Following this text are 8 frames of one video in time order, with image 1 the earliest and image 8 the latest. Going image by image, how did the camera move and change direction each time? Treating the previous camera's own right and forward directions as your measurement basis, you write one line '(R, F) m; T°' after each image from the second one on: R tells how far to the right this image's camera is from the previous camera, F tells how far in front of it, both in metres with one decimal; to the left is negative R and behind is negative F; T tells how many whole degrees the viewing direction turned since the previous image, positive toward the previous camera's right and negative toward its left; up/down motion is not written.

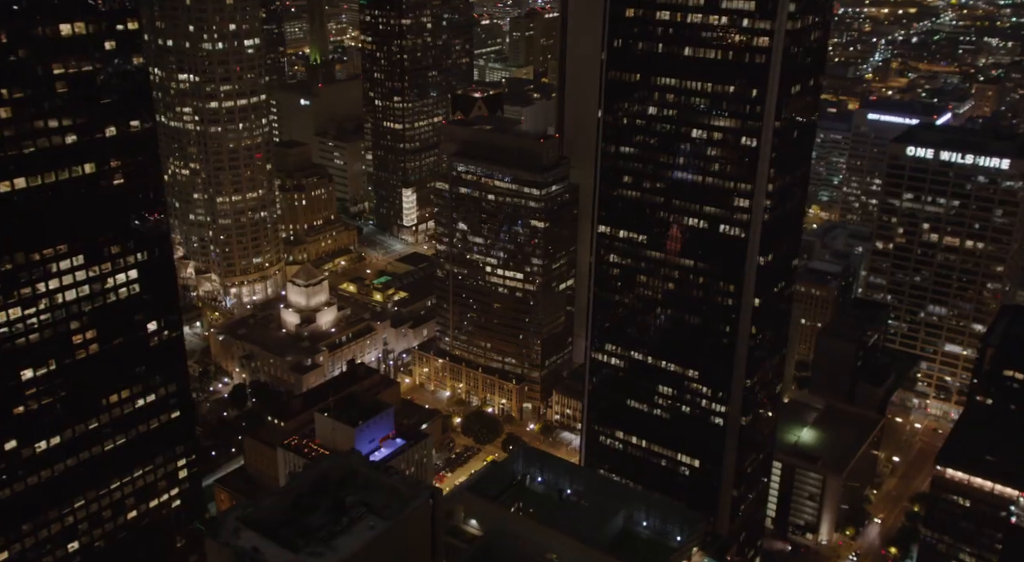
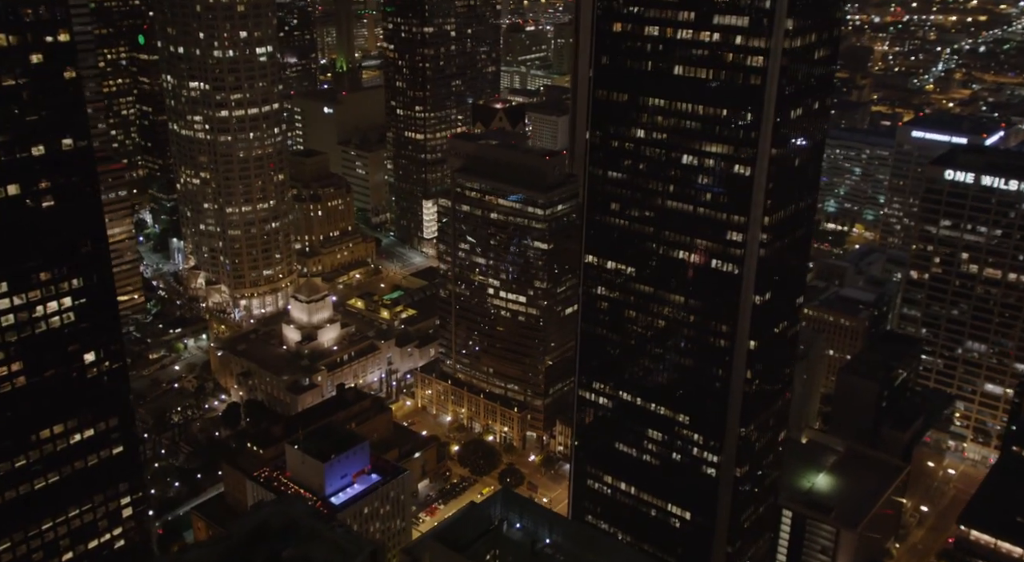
(+5.7, +5.1) m; -4°
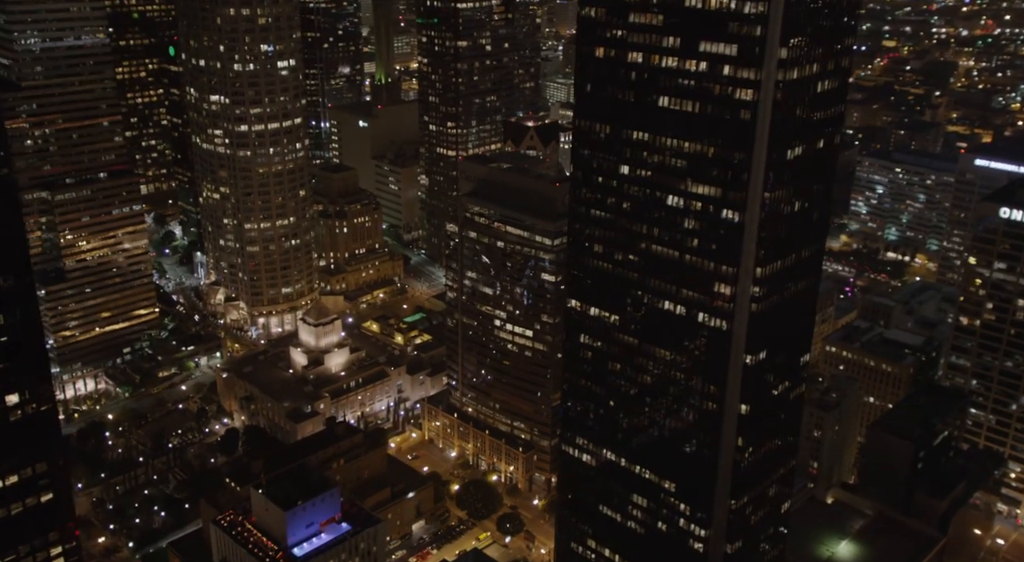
(+6.6, +5.8) m; -5°
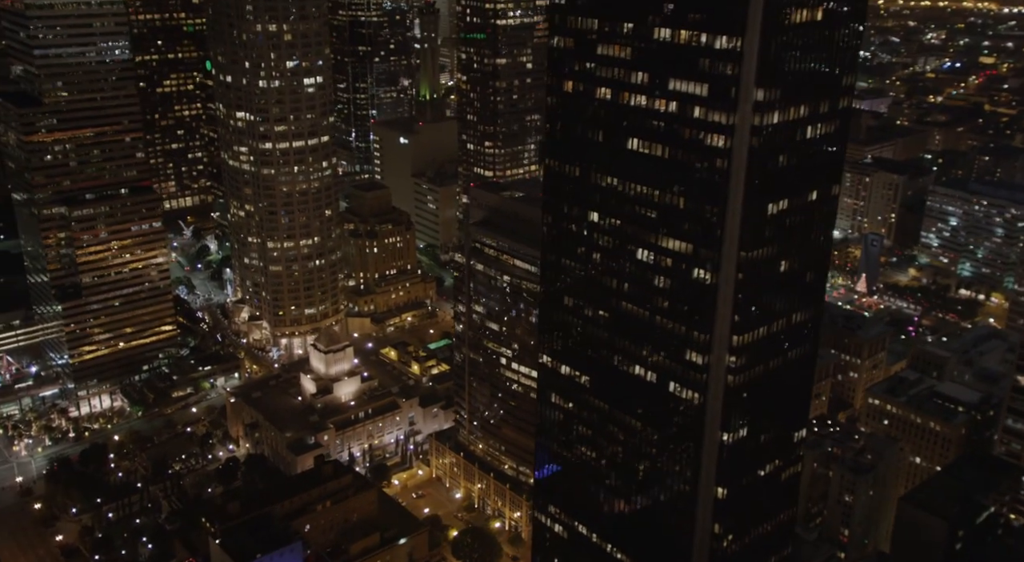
(+7.0, +5.7) m; -5°
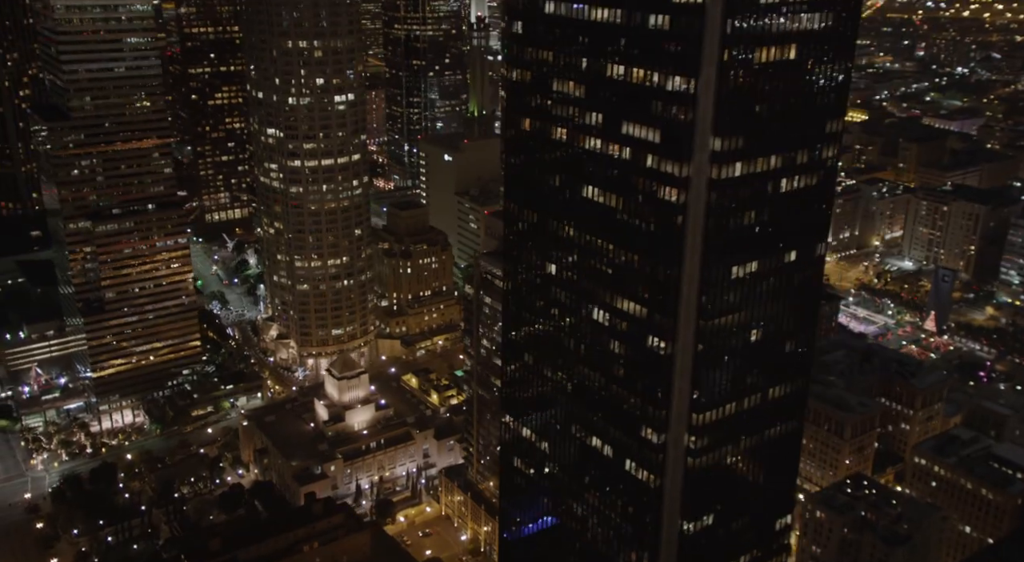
(+6.7, +5.1) m; -5°
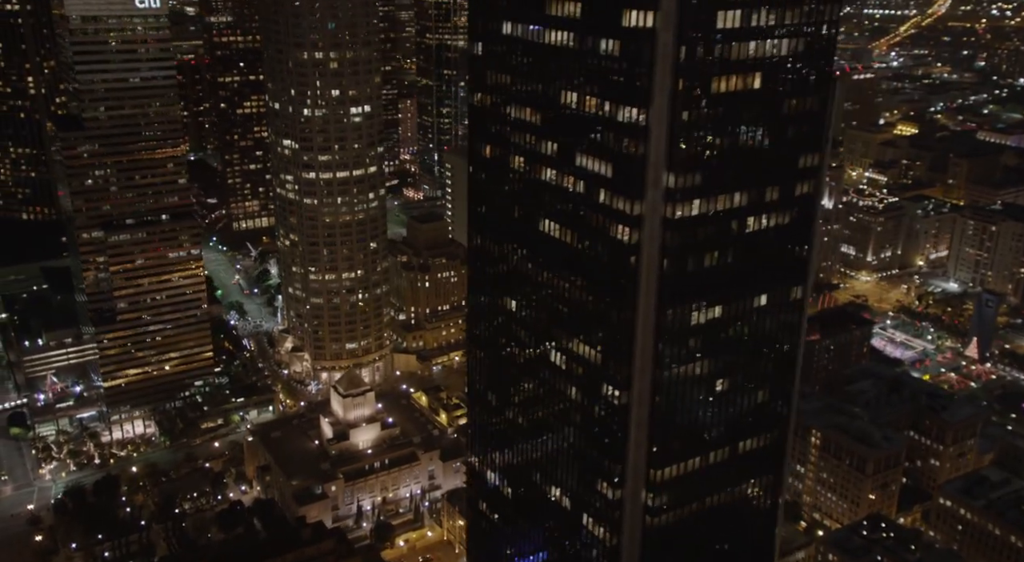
(+4.2, +2.9) m; -3°
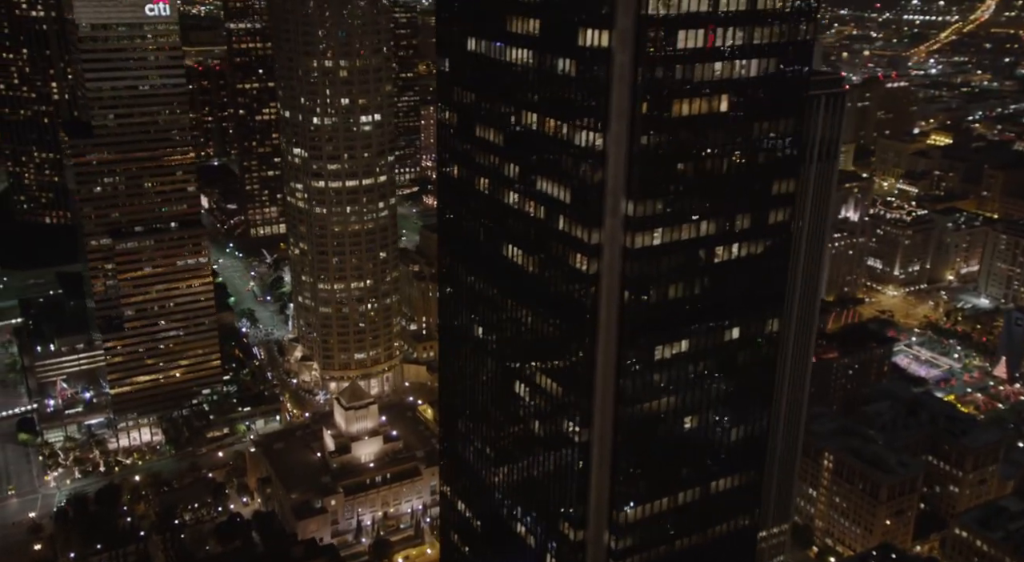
(+2.9, +1.8) m; -2°
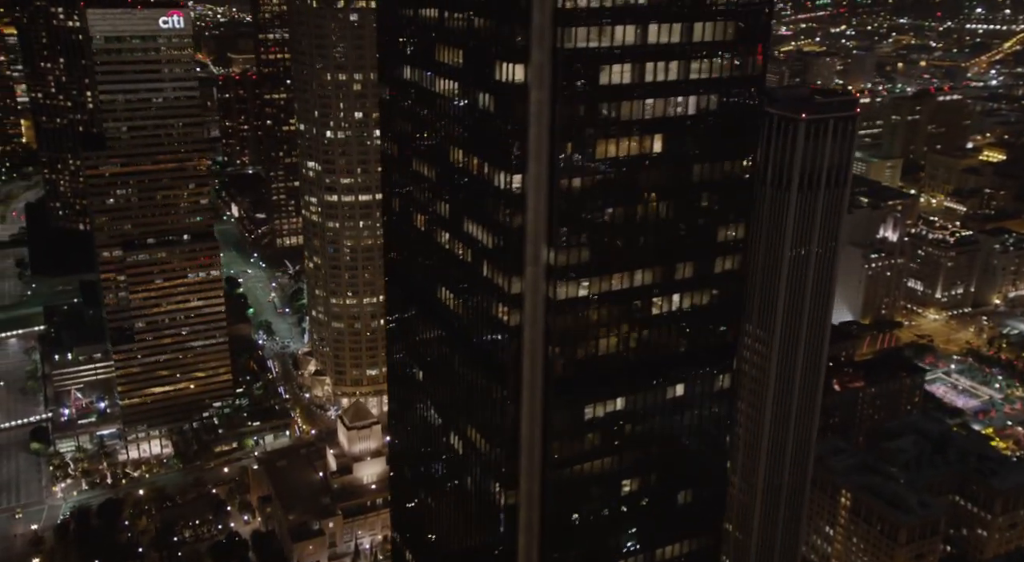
(+4.3, +2.7) m; -3°
